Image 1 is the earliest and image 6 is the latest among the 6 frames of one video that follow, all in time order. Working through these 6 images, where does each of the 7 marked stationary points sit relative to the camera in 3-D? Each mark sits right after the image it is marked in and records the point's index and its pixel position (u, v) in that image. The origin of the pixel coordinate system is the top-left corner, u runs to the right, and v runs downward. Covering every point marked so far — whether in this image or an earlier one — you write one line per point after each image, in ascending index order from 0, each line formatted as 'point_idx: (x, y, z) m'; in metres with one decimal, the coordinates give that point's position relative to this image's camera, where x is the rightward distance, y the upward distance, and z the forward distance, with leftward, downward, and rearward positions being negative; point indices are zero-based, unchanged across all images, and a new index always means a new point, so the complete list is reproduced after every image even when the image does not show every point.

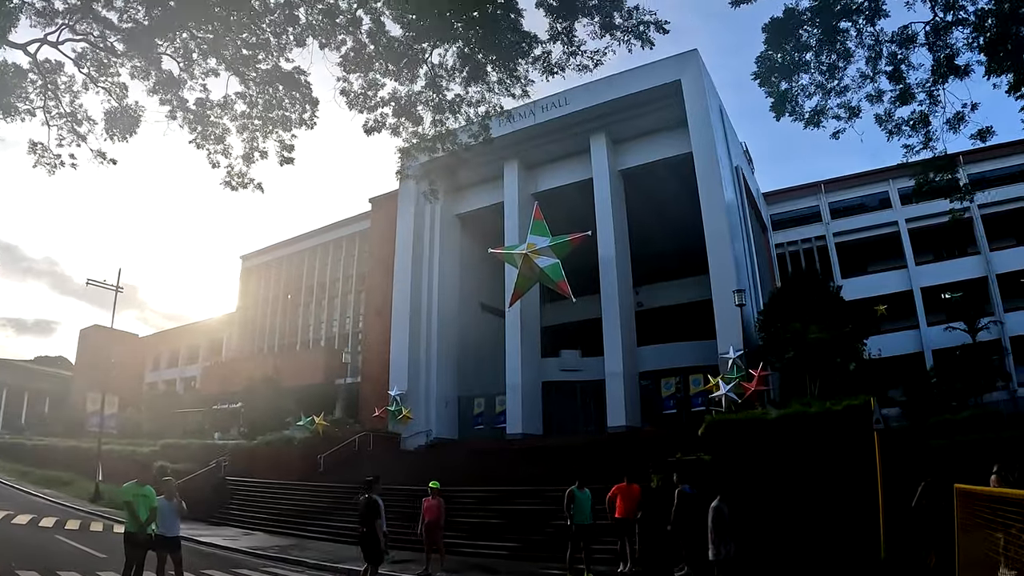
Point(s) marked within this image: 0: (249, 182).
0: (-5.7, +2.3, +13.7) m
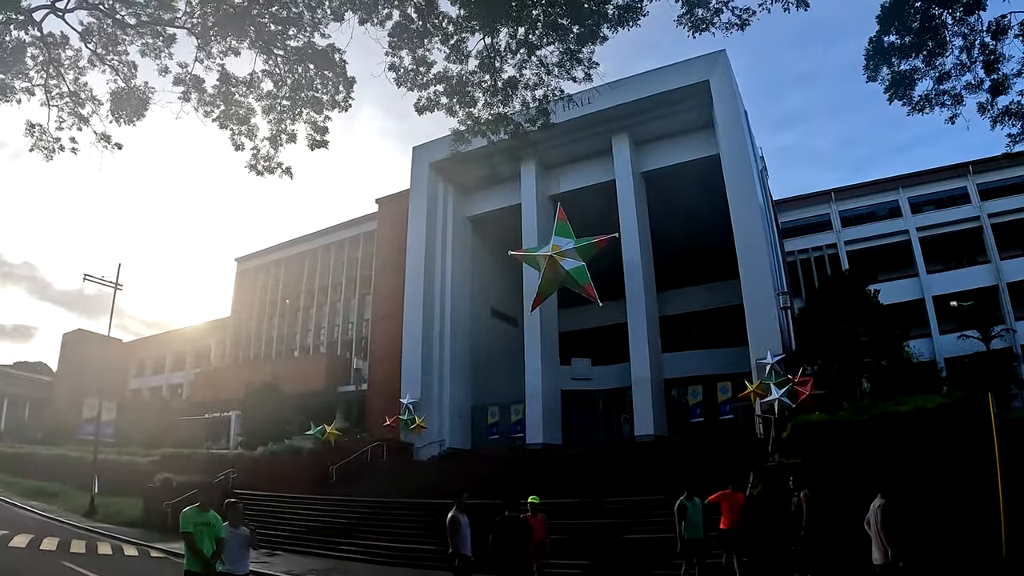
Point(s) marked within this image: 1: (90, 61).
0: (-4.6, +2.4, +12.5) m
1: (-6.8, +3.6, +10.1) m
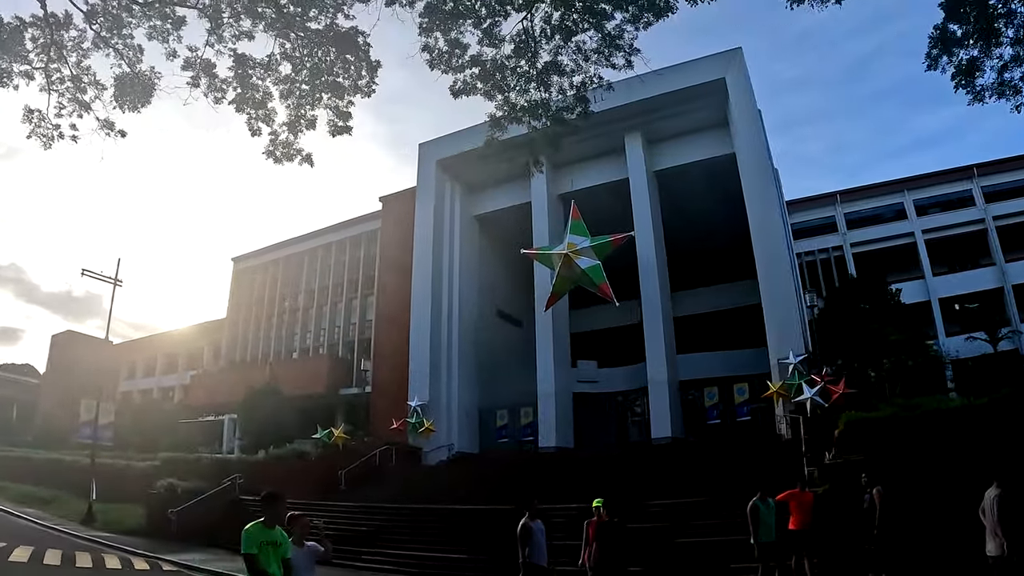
0: (-4.0, +2.5, +11.8) m
1: (-6.2, +3.7, +9.4) m
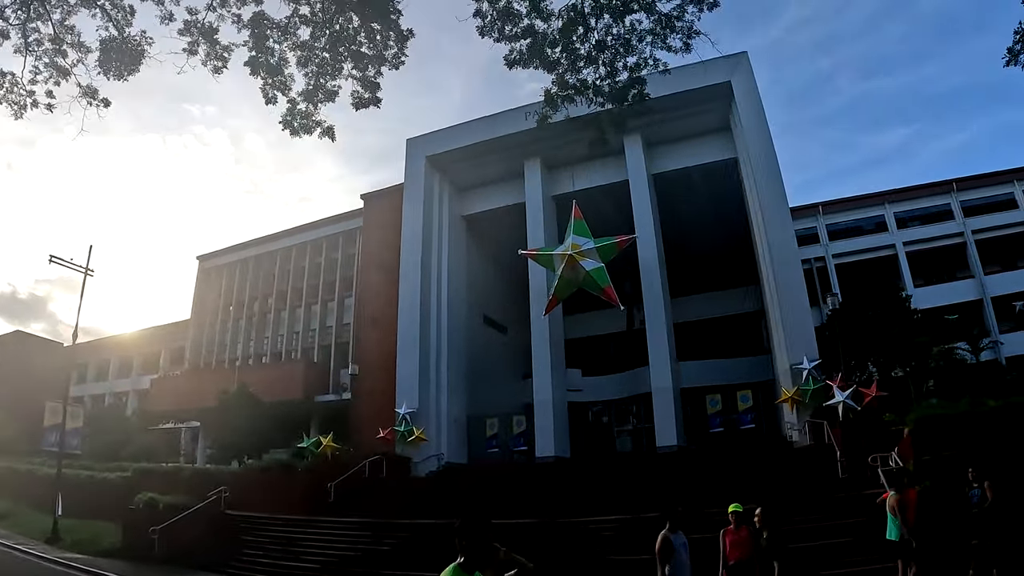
0: (-3.3, +2.7, +10.6) m
1: (-5.2, +4.0, +8.1) m
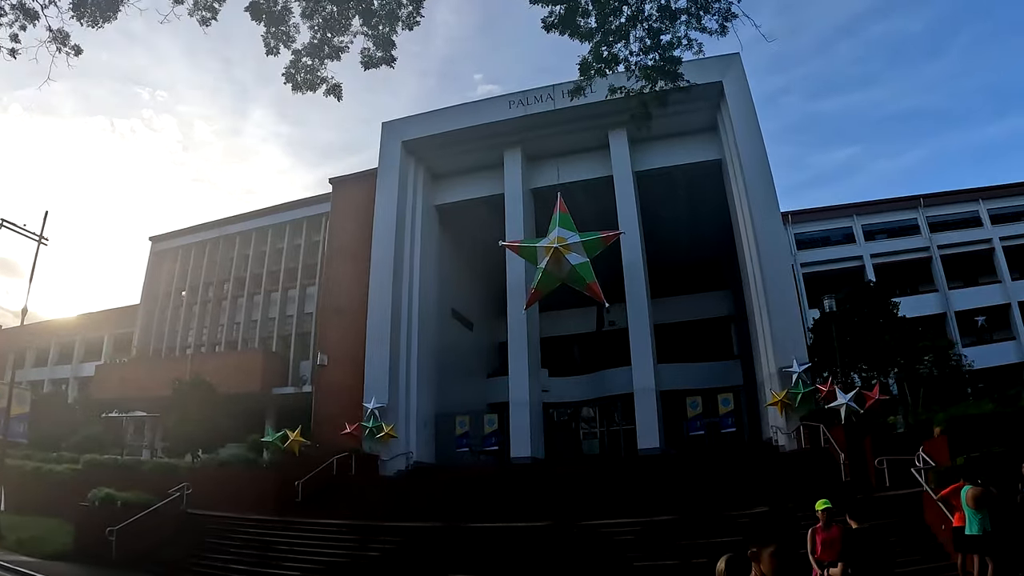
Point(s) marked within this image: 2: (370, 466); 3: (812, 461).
0: (-2.9, +3.0, +9.6) m
1: (-4.6, +4.4, +7.0) m
2: (-4.5, -5.6, +19.8) m
3: (+7.1, -4.1, +15.0) m
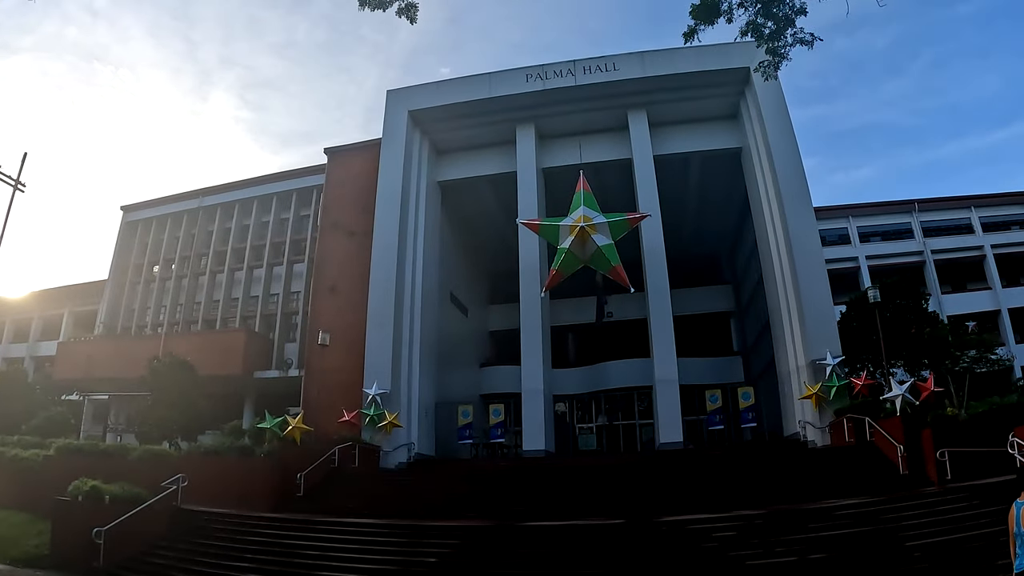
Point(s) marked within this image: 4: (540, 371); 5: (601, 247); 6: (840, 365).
0: (-1.6, +3.6, +8.1) m
1: (-3.1, +4.9, +5.4) m
2: (-4.1, -4.9, +18.3) m
3: (+7.8, -3.8, +14.1) m
4: (+0.8, -2.5, +19.7) m
5: (+2.6, +1.1, +18.3) m
6: (+8.8, -2.2, +17.1) m
